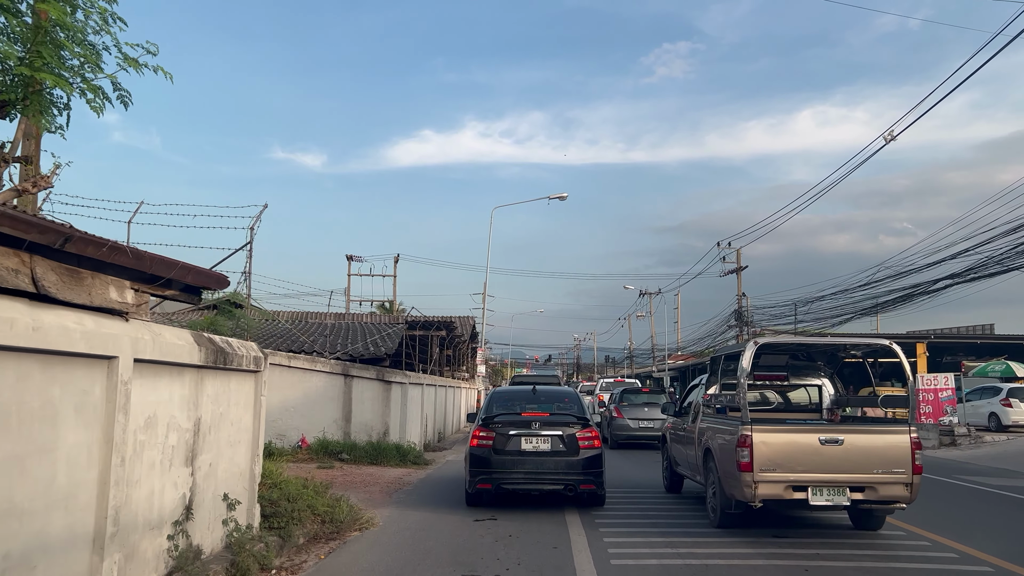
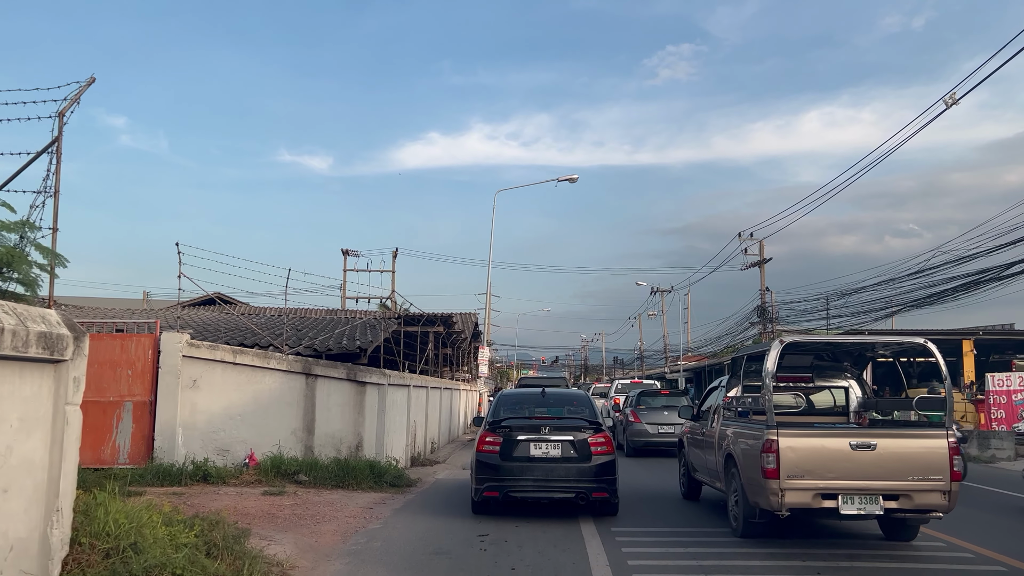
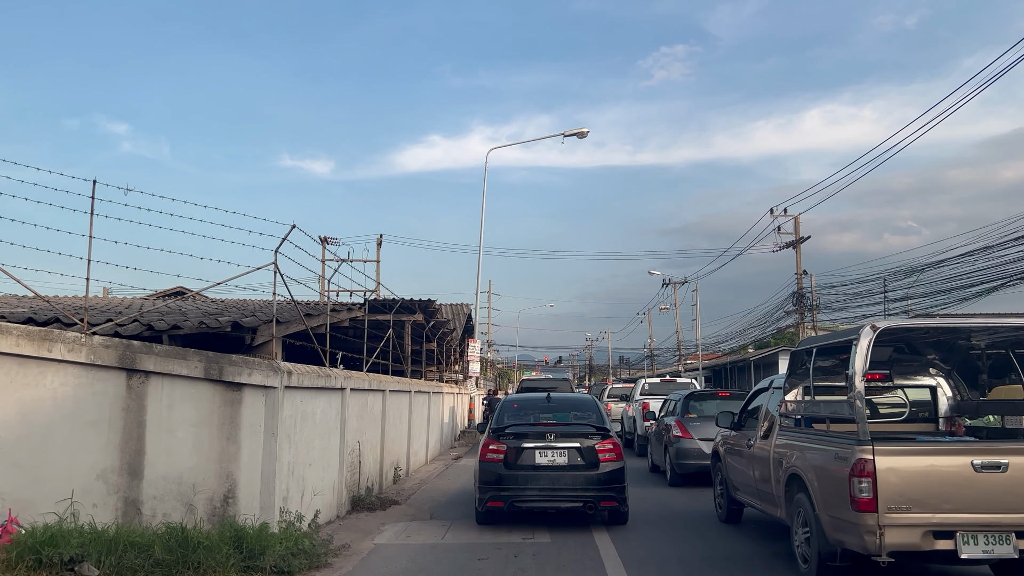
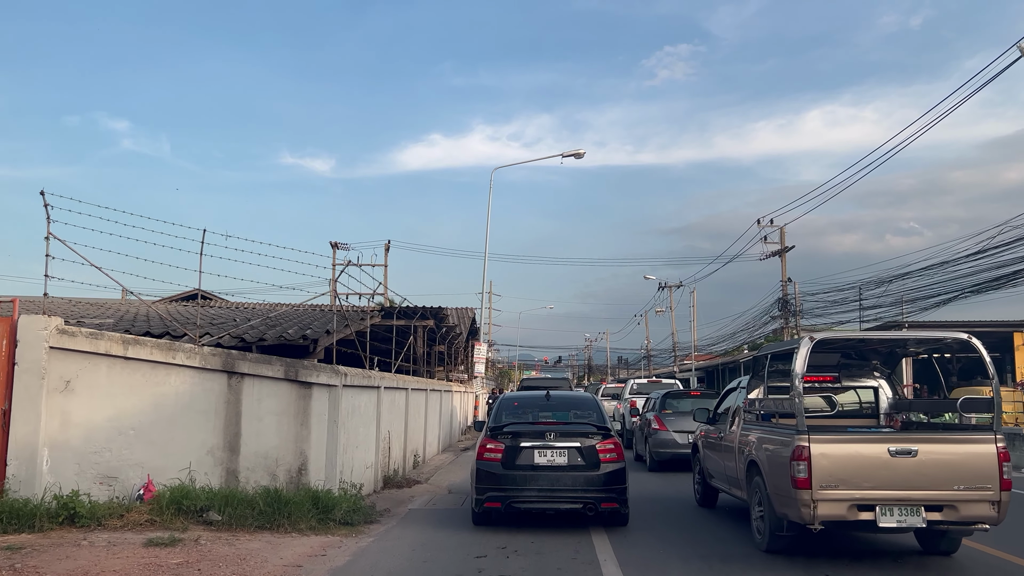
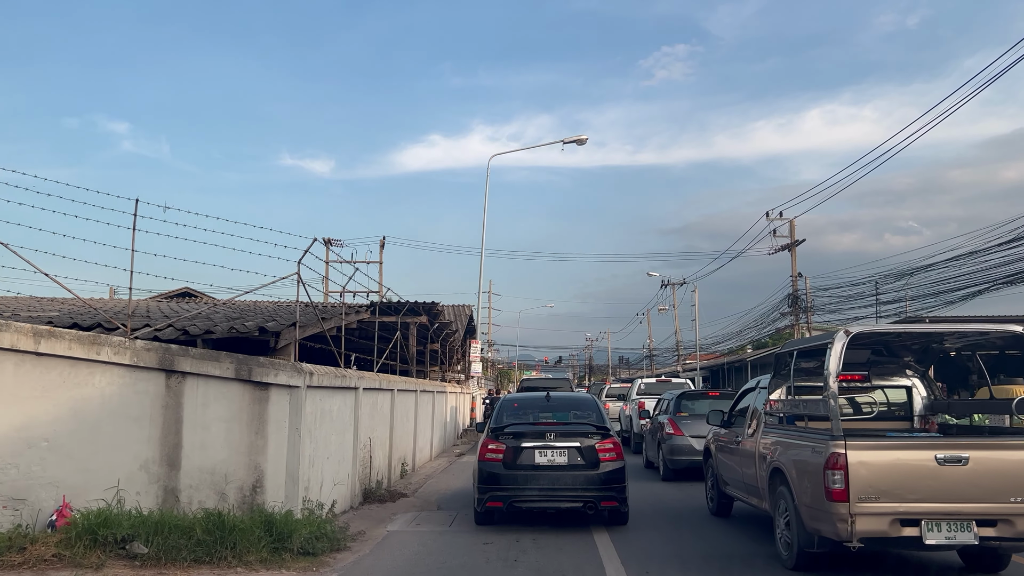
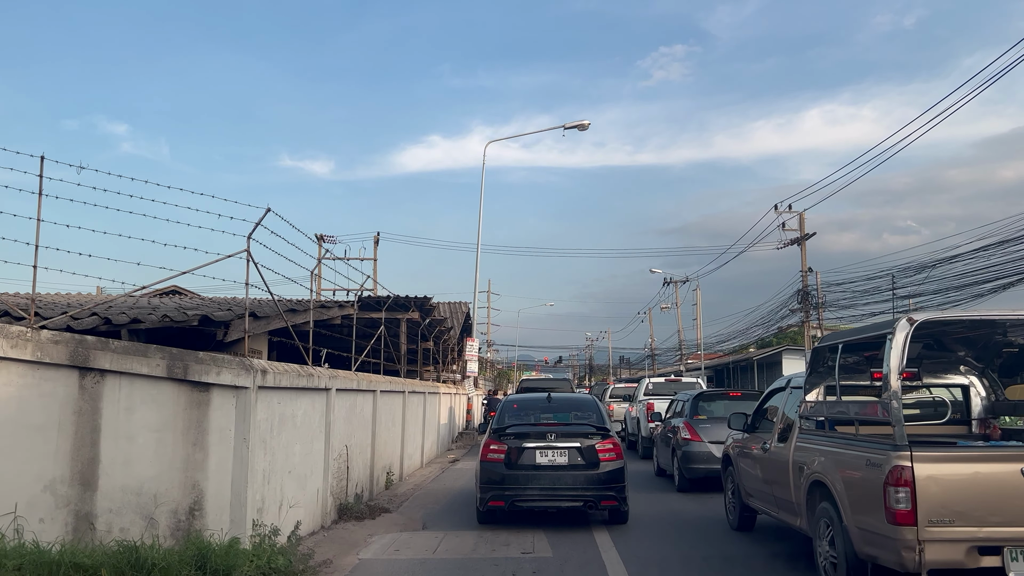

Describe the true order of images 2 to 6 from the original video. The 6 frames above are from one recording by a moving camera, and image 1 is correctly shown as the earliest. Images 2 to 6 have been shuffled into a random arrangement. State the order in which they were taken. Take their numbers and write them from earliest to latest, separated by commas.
2, 4, 5, 3, 6
